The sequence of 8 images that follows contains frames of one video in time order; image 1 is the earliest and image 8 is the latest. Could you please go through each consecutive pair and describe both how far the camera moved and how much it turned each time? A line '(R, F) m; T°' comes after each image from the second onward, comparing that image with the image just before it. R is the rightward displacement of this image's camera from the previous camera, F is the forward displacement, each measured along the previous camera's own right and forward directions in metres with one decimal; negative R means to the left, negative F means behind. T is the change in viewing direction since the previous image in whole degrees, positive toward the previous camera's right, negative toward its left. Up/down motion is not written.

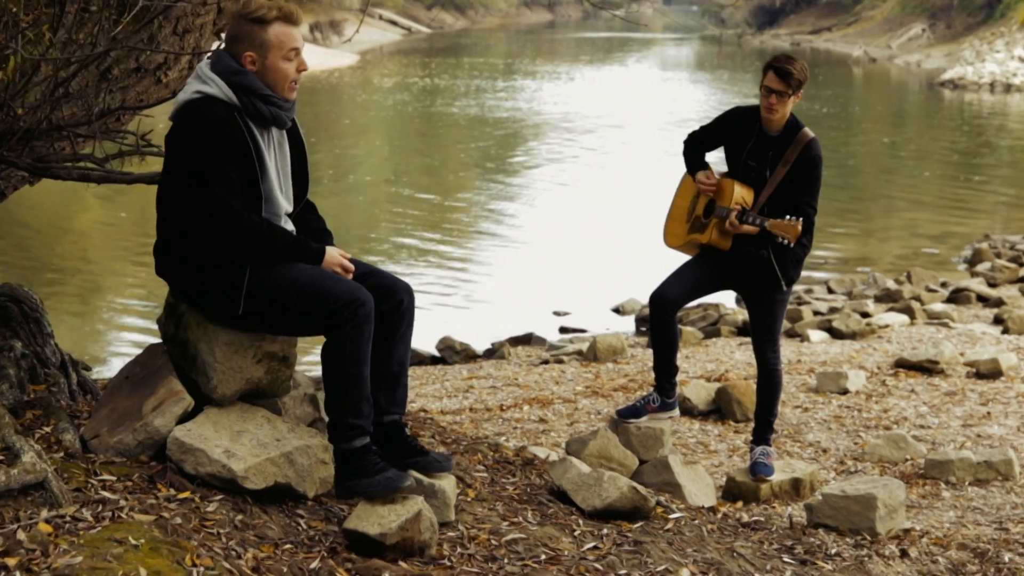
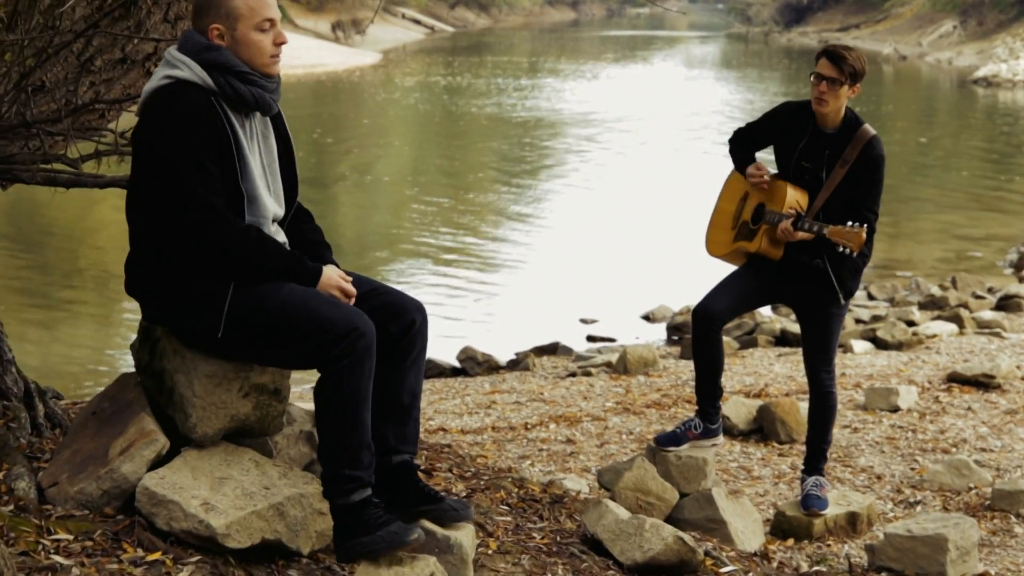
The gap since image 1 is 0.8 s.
(0.0, +0.5) m; -1°
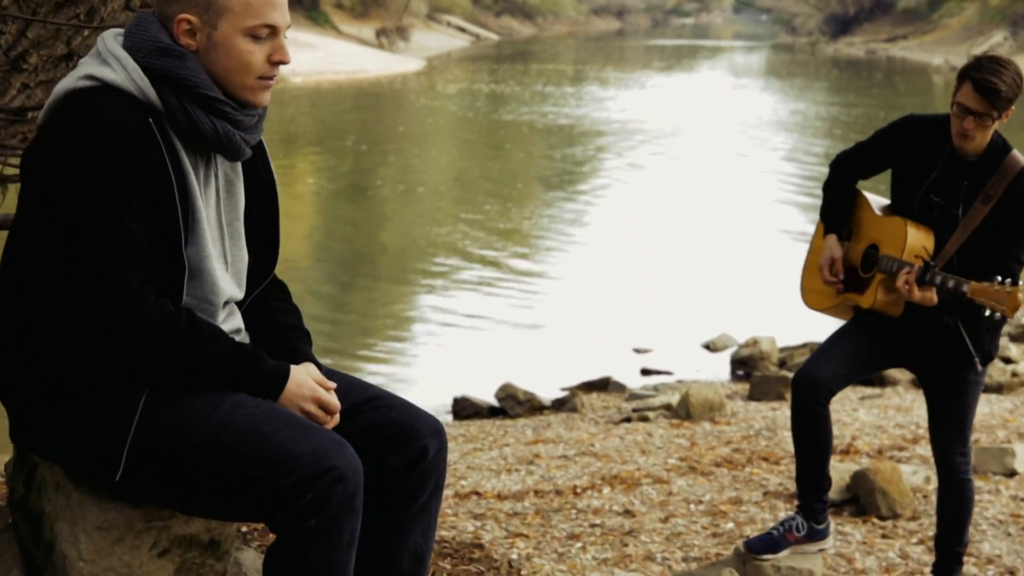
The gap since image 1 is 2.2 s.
(0.0, +1.0) m; -2°
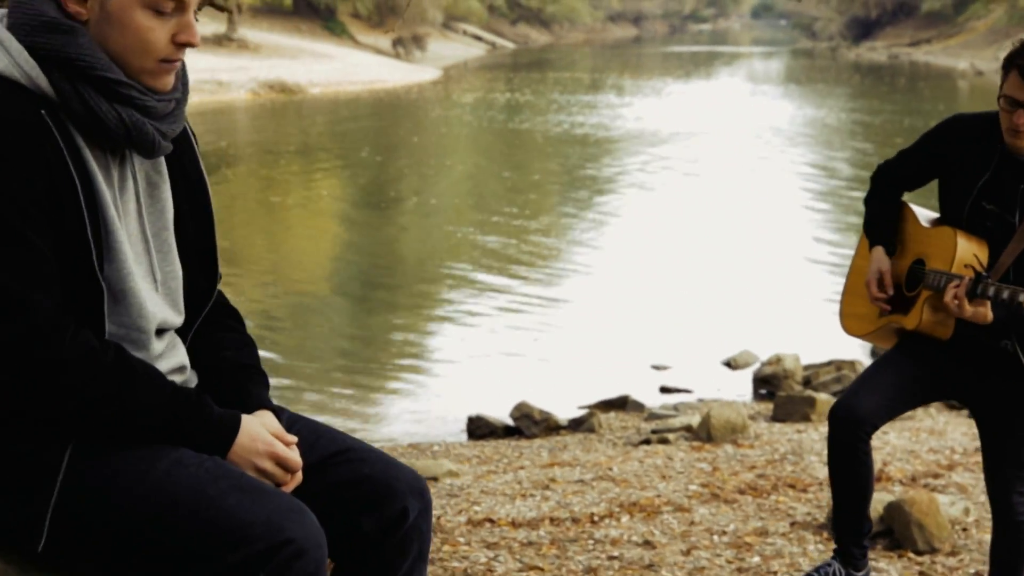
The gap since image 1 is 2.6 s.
(0.0, +0.3) m; -1°
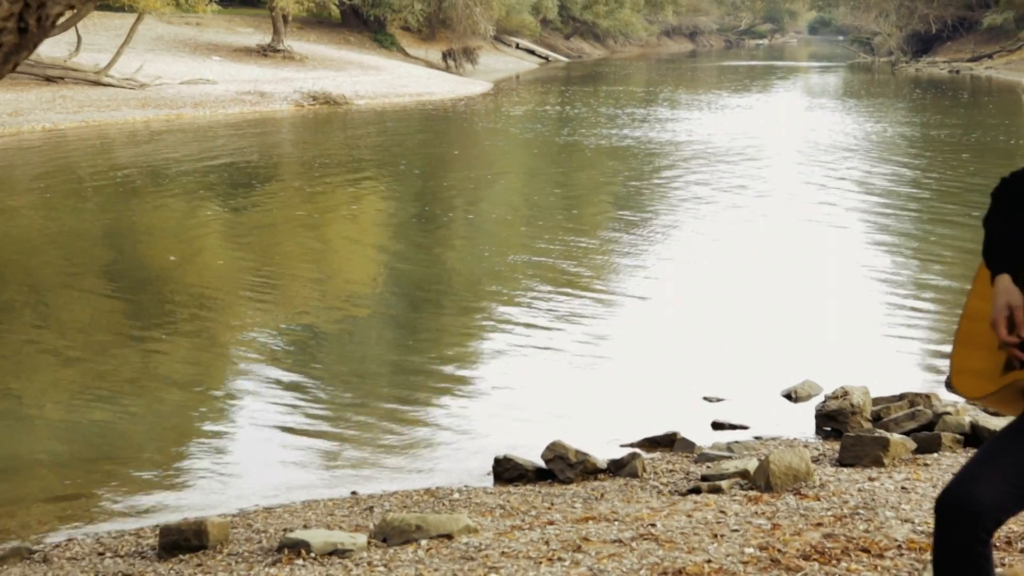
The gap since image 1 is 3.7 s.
(+0.1, +0.9) m; -2°
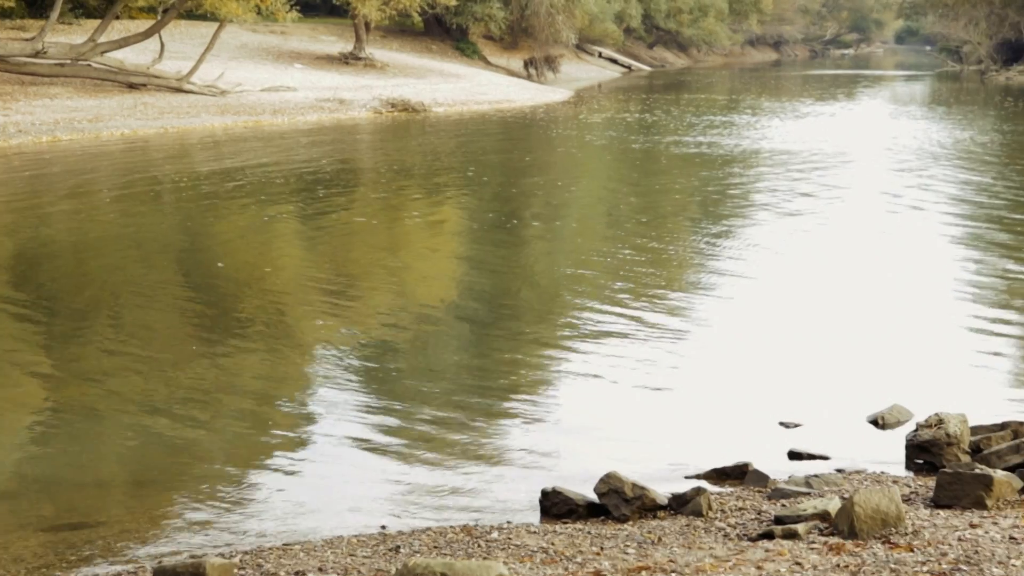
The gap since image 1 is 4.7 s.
(+0.1, +0.8) m; -3°
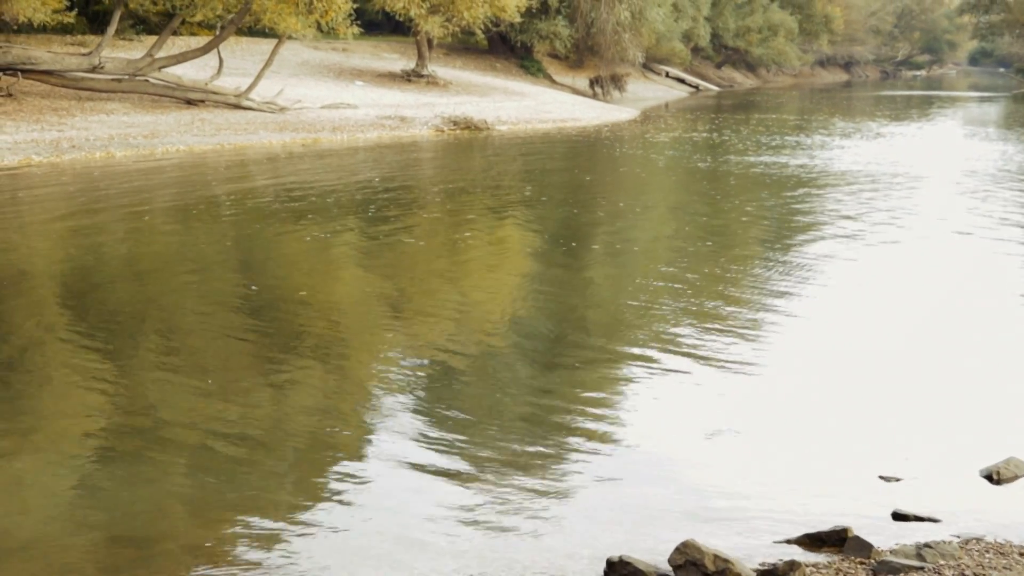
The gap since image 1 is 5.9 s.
(0.0, +0.9) m; -2°
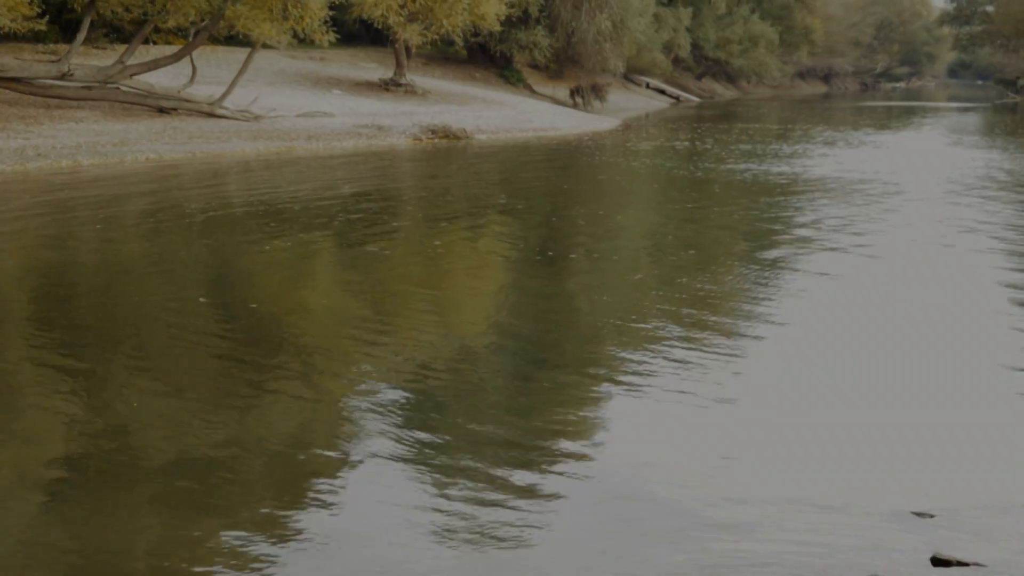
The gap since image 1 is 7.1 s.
(0.0, +0.8) m; +1°
